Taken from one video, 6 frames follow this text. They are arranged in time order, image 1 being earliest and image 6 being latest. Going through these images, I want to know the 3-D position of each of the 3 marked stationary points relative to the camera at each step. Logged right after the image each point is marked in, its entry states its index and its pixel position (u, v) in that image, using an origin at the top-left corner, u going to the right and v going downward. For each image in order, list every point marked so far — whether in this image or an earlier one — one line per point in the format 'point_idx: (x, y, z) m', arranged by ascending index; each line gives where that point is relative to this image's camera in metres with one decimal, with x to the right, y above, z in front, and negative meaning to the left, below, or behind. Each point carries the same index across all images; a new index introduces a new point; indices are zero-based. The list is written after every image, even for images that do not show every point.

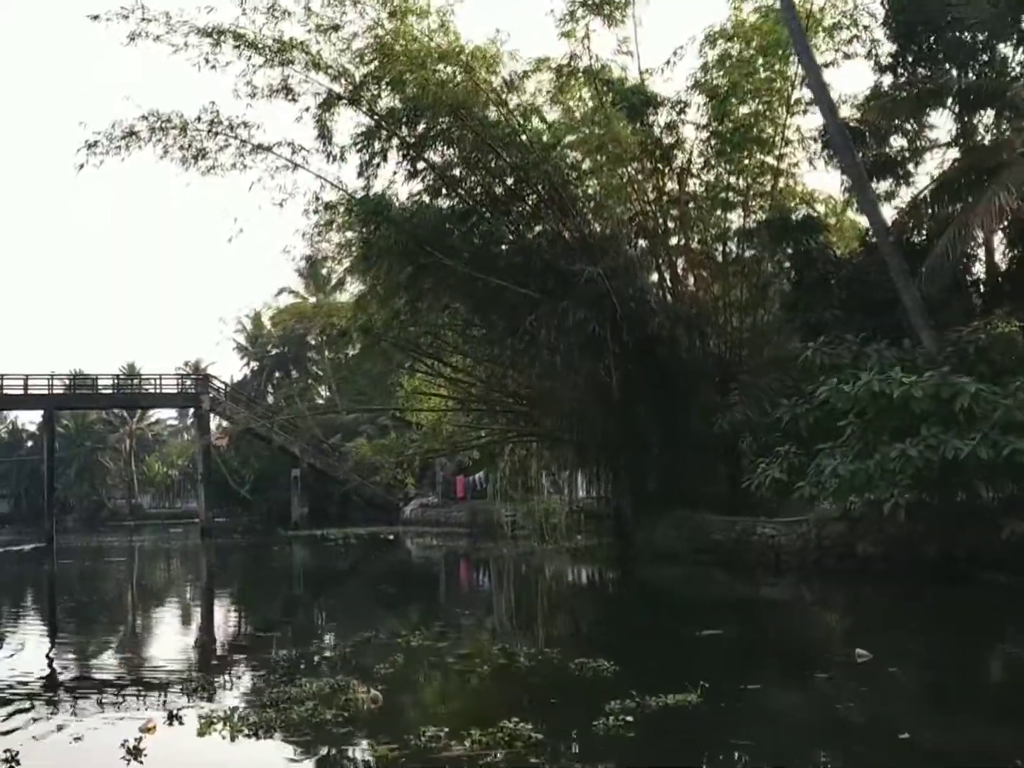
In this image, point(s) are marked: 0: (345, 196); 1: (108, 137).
0: (-1.8, +2.1, +12.4) m
1: (-4.1, +2.5, +11.2) m
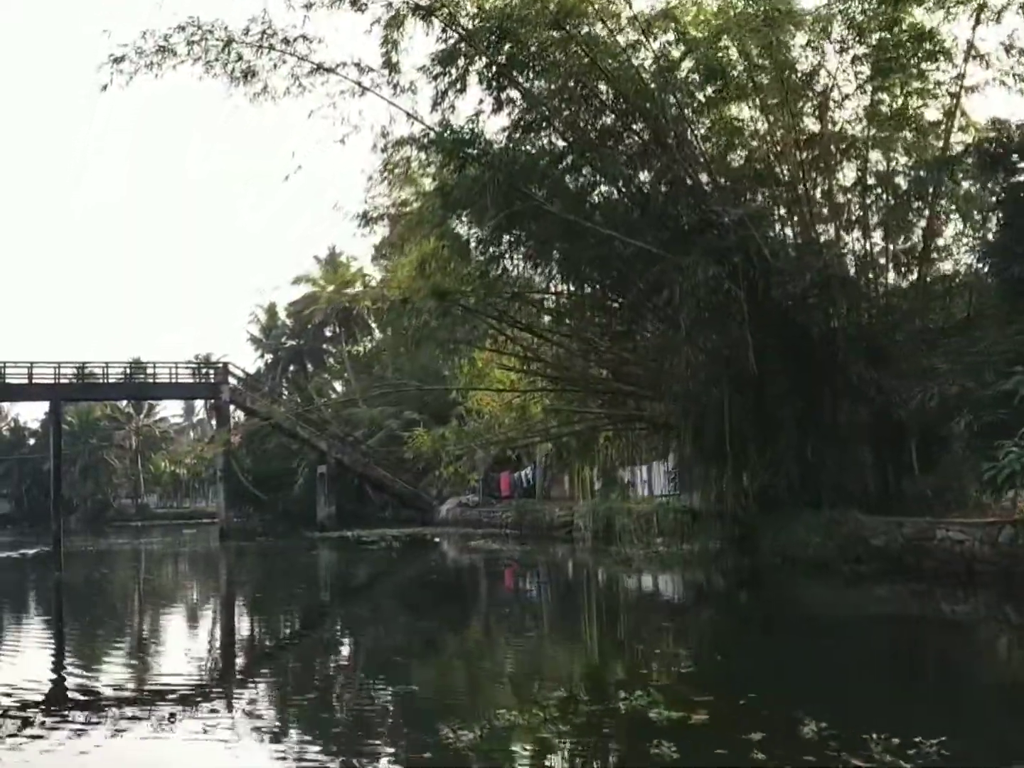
0: (-0.8, +2.3, +10.3) m
1: (-3.1, +2.7, +9.1) m
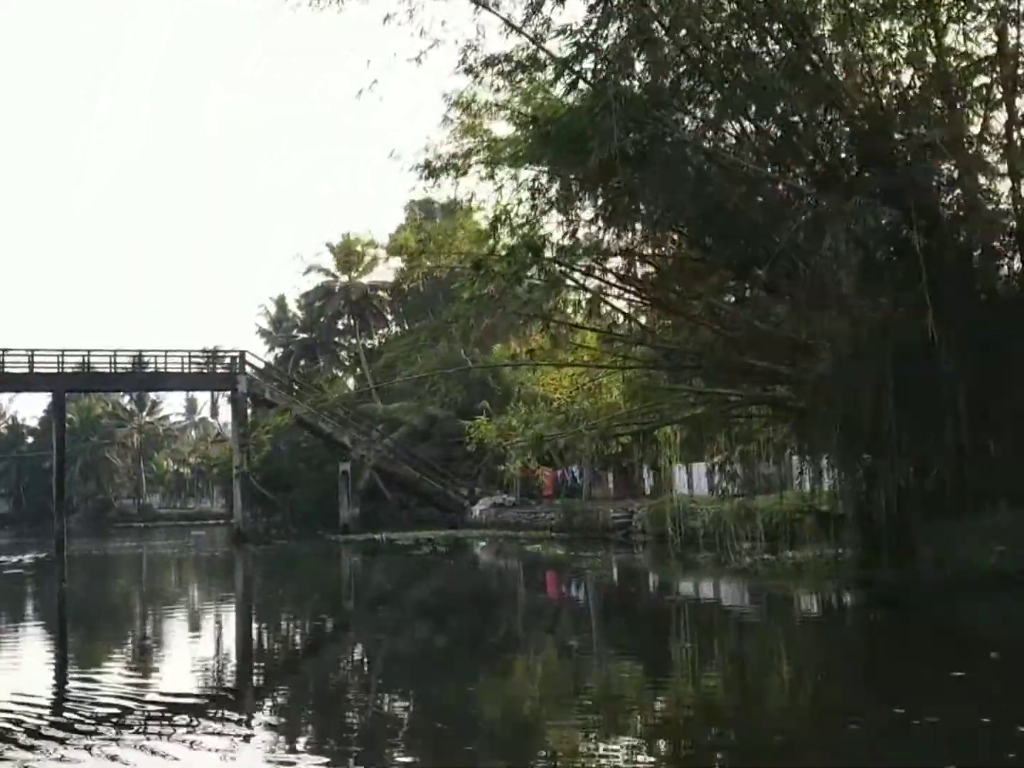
0: (0.0, +2.5, +8.4) m
1: (-2.2, +3.0, +7.3) m
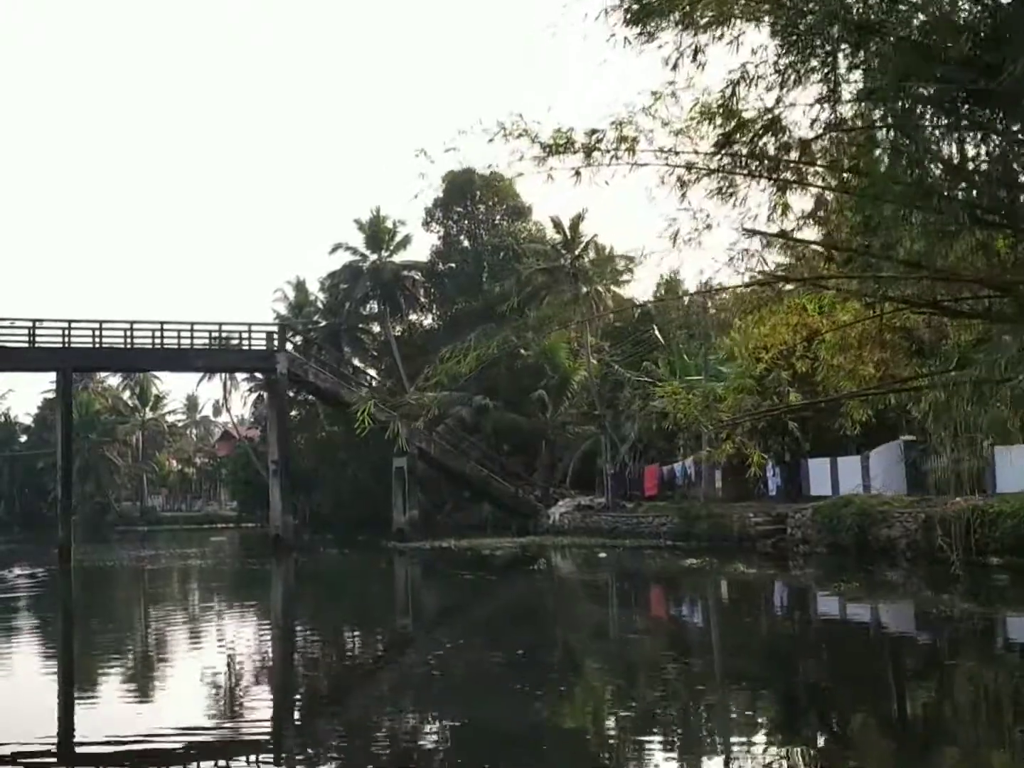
0: (+1.6, +2.9, +5.0) m
1: (-0.6, +3.3, +3.9) m
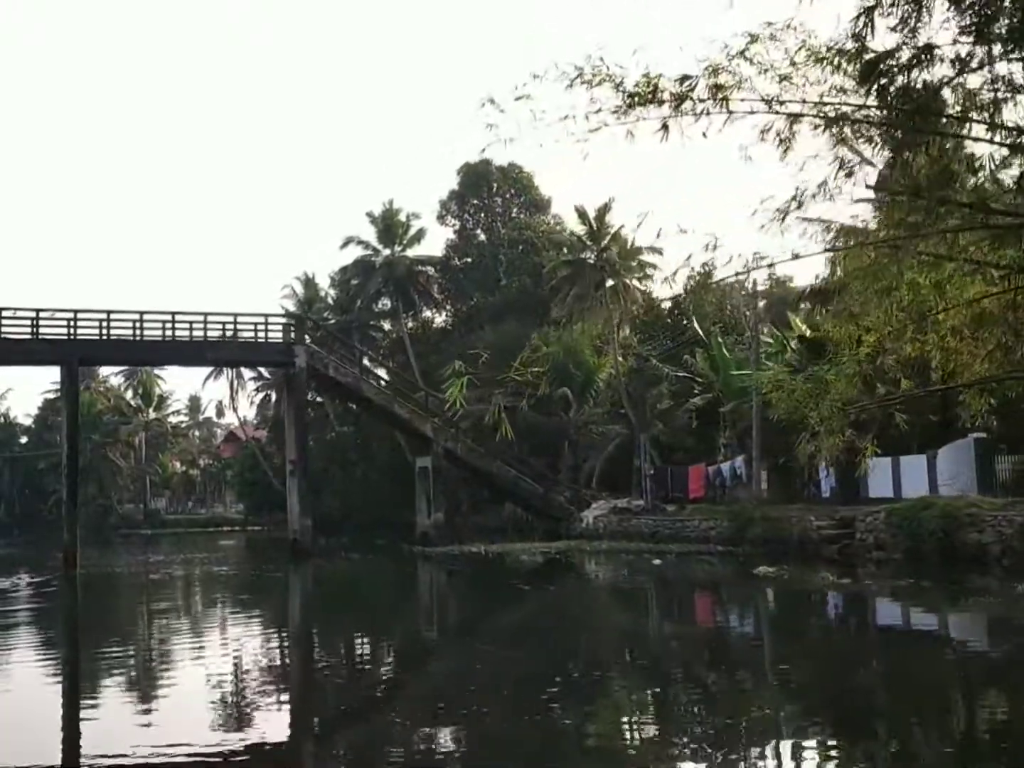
0: (+2.1, +3.0, +4.0) m
1: (-0.1, +3.5, +2.8) m
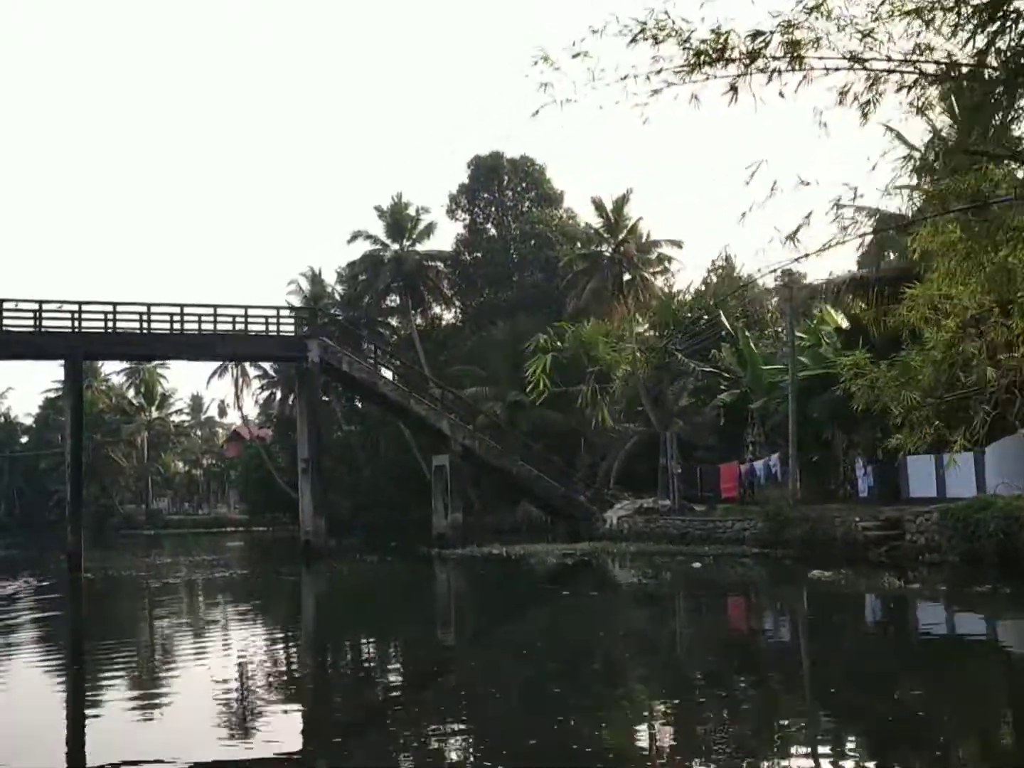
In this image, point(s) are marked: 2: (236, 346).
0: (+2.4, +3.1, +3.3) m
1: (+0.2, +3.5, +2.1) m
2: (-4.8, +0.5, +19.0) m
